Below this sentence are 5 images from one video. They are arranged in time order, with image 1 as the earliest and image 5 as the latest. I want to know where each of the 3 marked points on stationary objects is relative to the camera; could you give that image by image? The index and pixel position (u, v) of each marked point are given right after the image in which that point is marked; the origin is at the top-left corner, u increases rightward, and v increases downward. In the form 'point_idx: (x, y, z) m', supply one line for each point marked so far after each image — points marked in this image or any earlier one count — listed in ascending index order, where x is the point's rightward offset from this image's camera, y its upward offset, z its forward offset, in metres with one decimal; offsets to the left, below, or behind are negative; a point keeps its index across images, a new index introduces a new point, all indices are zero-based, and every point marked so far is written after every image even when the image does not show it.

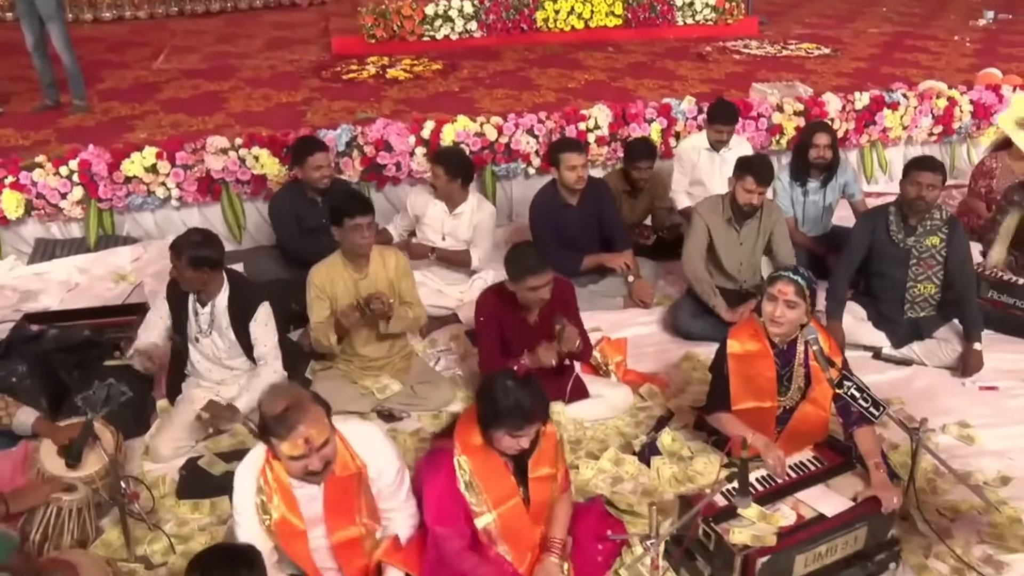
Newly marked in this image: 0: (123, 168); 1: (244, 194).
0: (-1.6, +0.5, +3.8) m
1: (-1.2, +0.4, +3.9) m
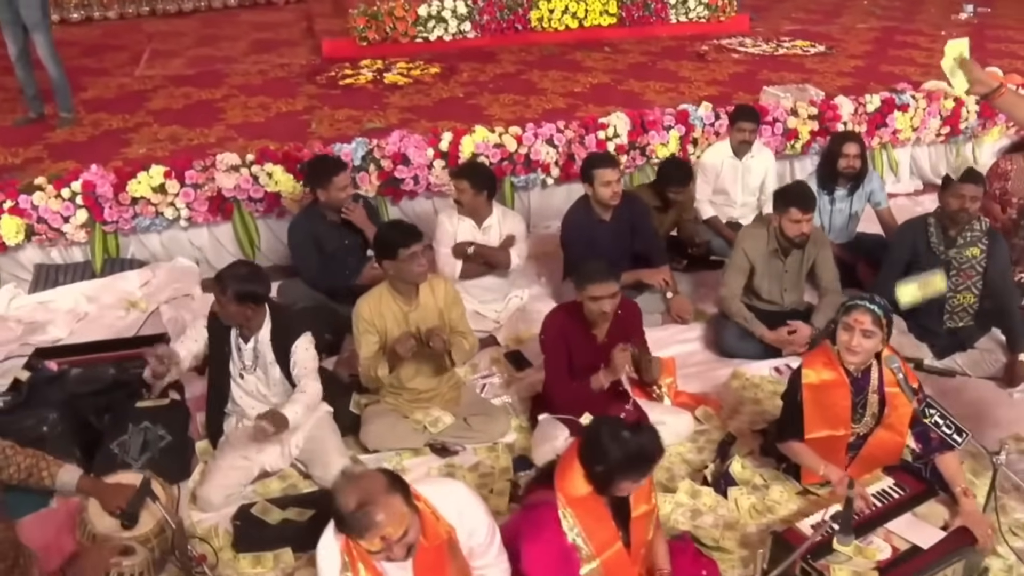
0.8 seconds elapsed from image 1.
0: (-1.5, +0.4, +3.6) m
1: (-1.1, +0.3, +3.8) m
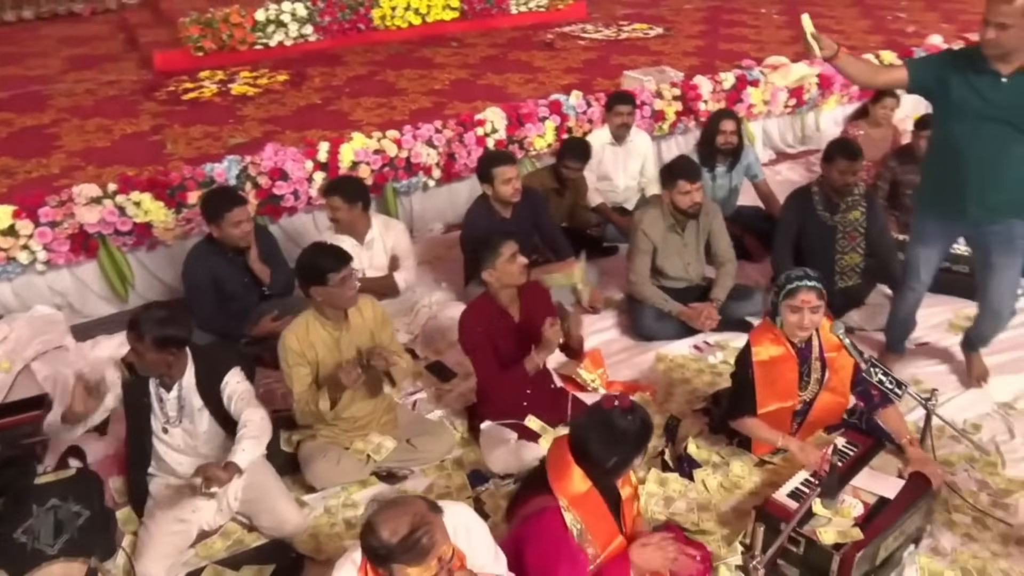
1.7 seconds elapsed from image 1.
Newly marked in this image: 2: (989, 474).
0: (-1.9, +0.2, +3.1) m
1: (-1.5, +0.2, +3.4) m
2: (+1.4, -0.6, +2.6) m
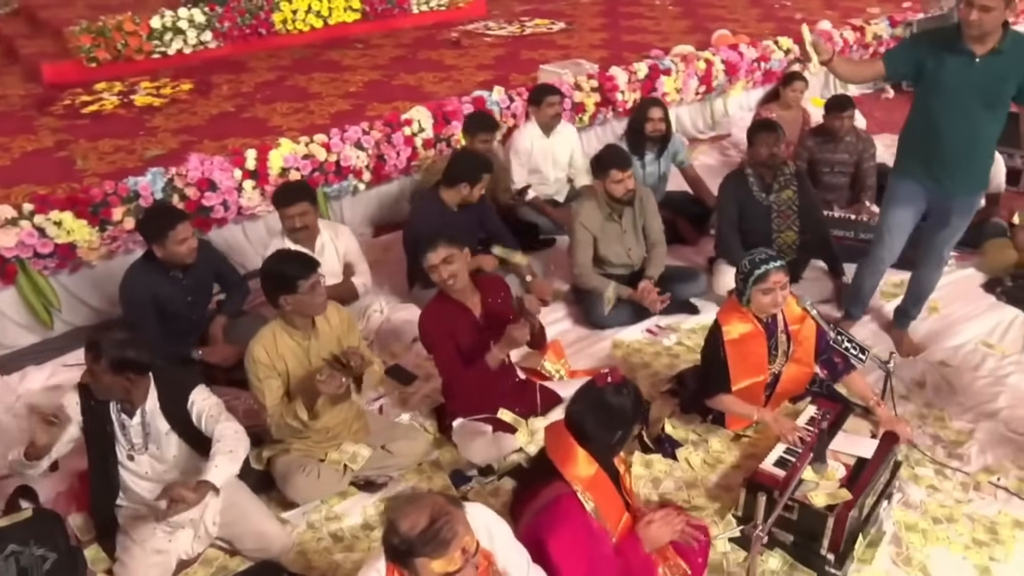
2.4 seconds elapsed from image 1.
0: (-2.0, +0.1, +2.9) m
1: (-1.7, +0.1, +3.2) m
2: (+1.3, -0.4, +2.8) m
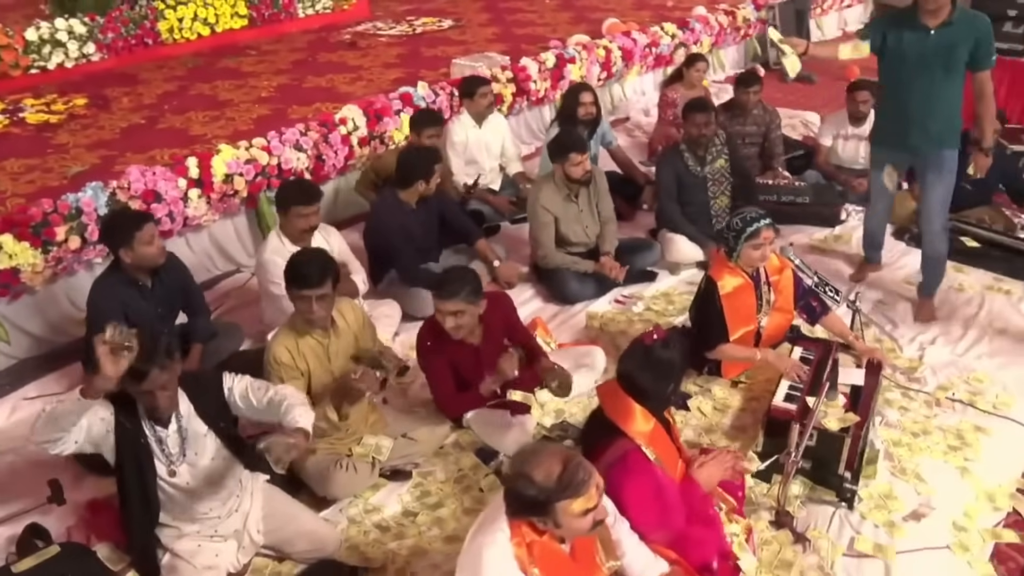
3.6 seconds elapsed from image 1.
0: (-2.0, -0.1, +2.6) m
1: (-1.7, 0.0, +3.0) m
2: (+1.3, -0.3, +3.1) m
